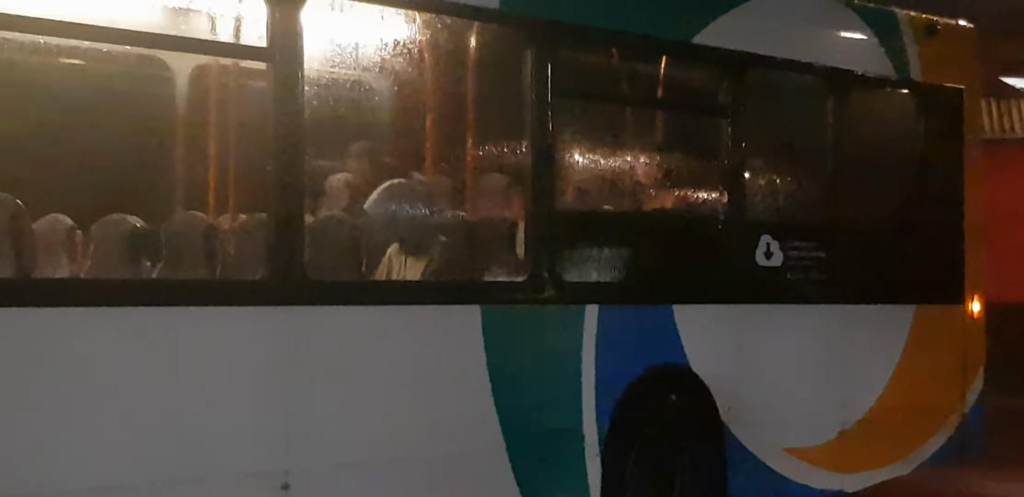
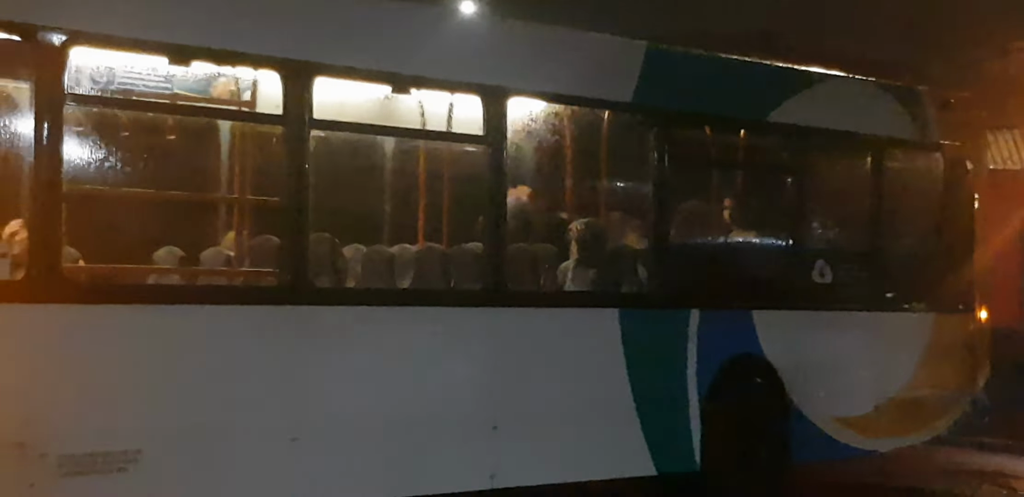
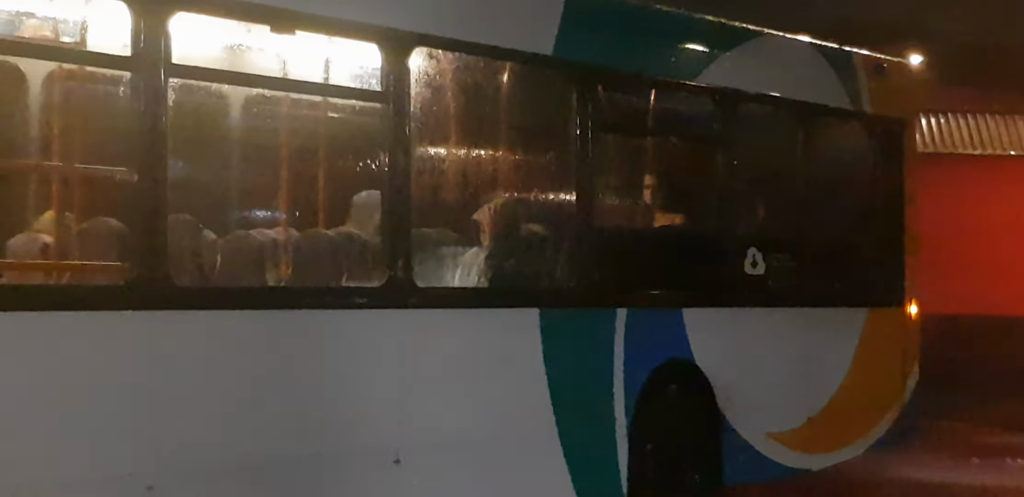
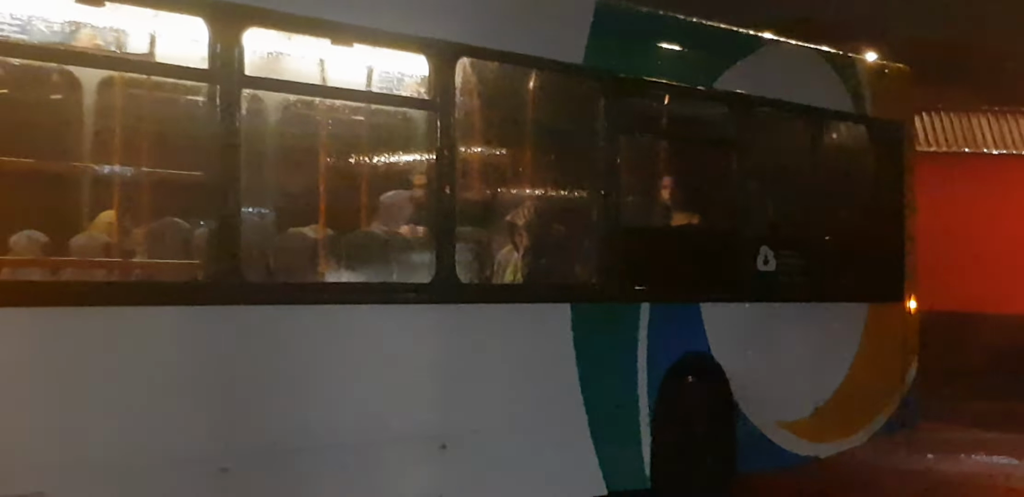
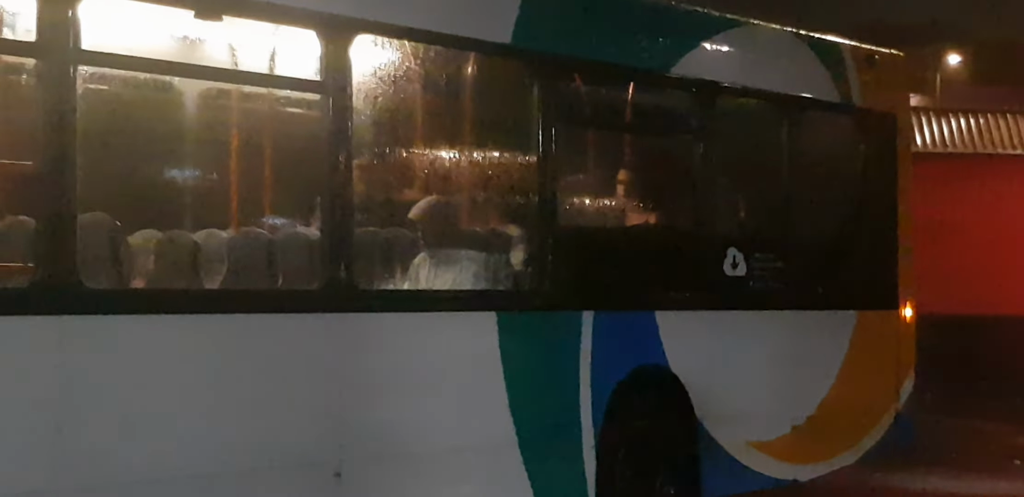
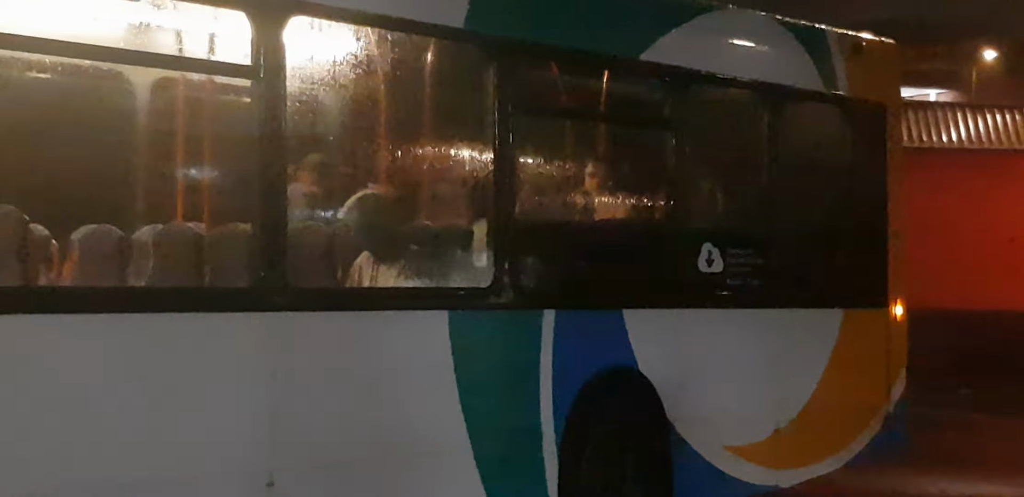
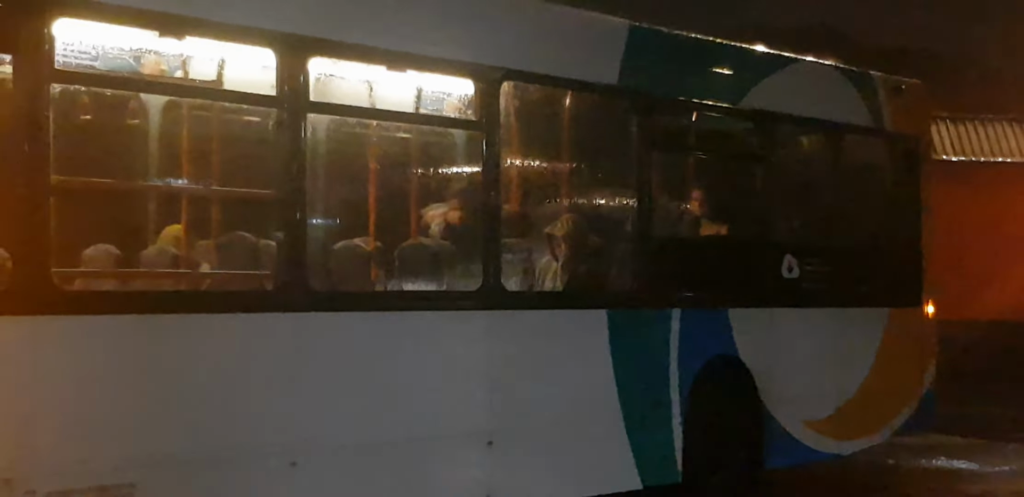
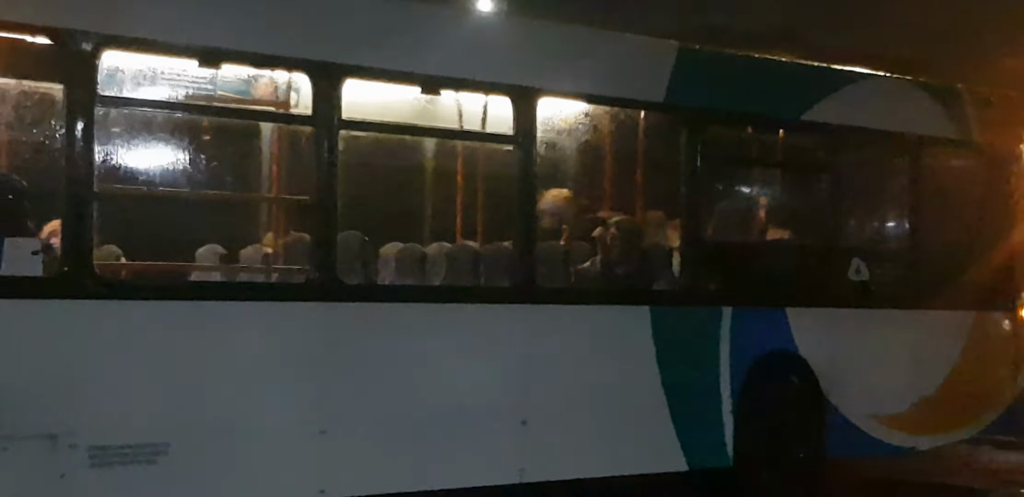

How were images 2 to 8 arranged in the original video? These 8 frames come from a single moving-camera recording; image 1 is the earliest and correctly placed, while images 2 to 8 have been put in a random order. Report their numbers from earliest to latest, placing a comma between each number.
6, 5, 3, 4, 7, 2, 8
